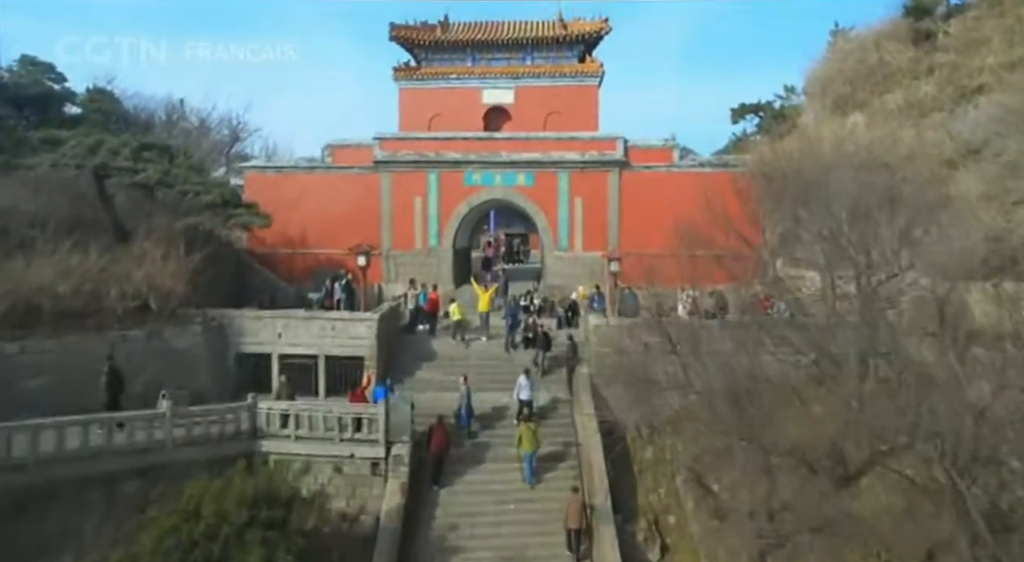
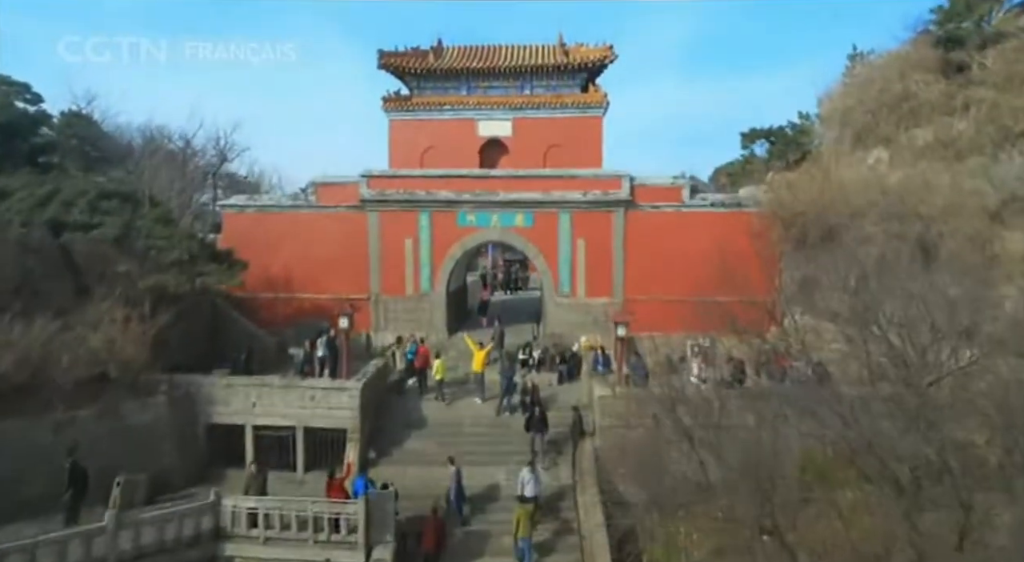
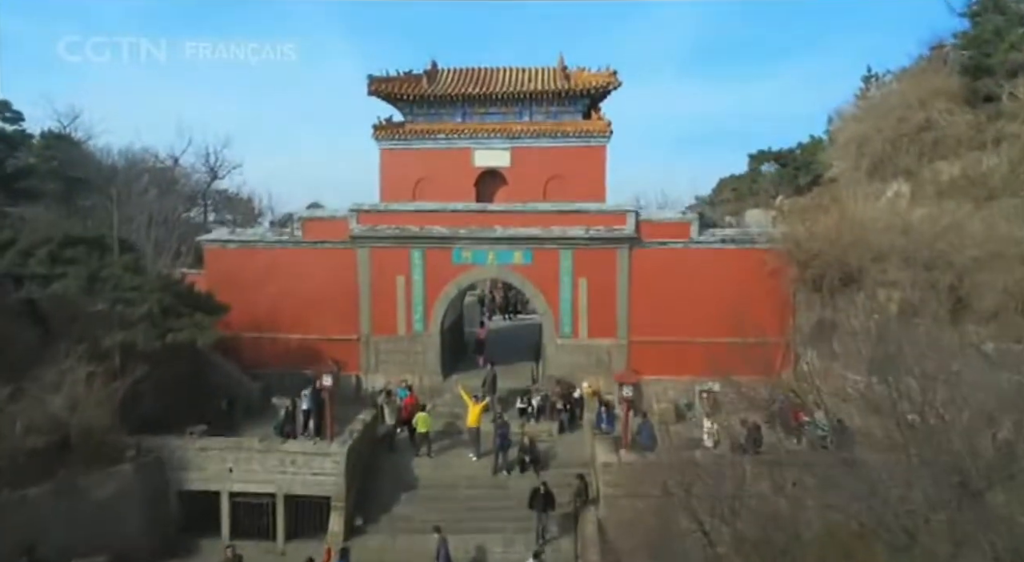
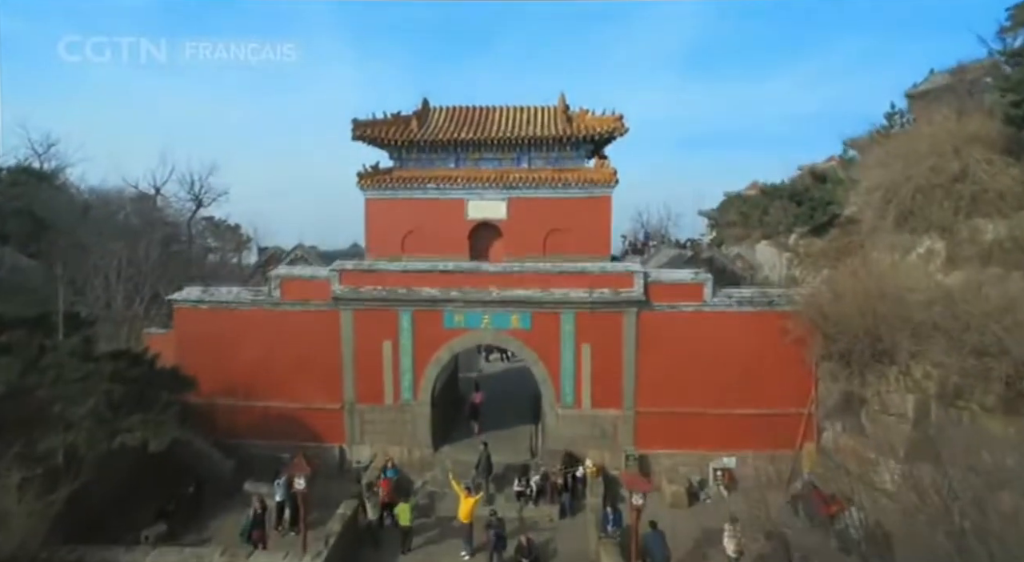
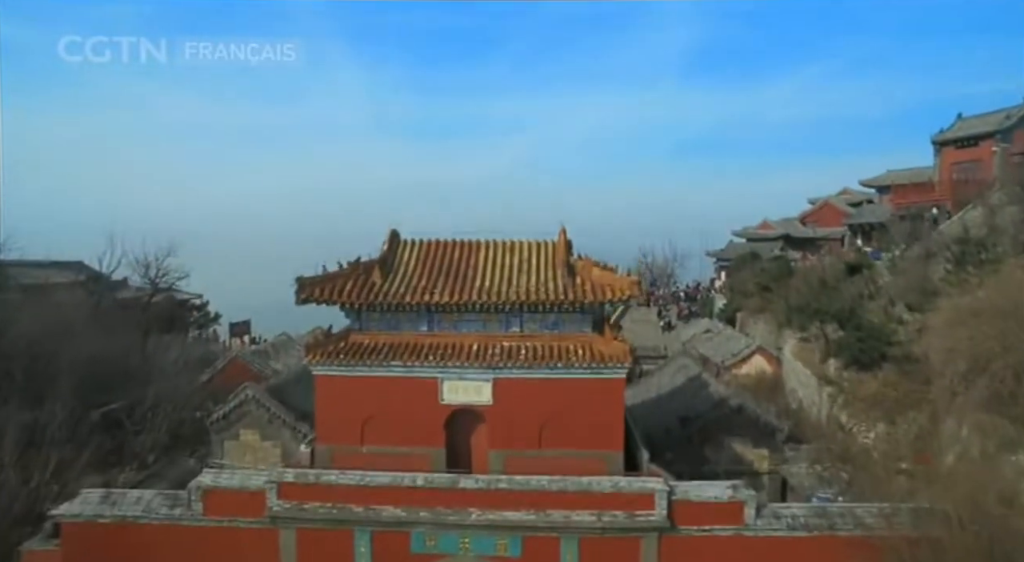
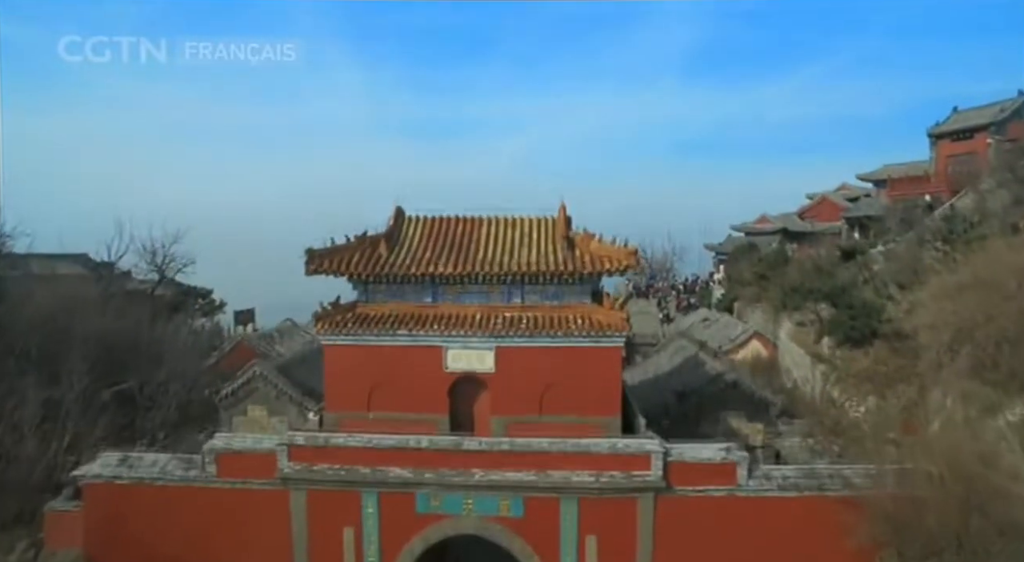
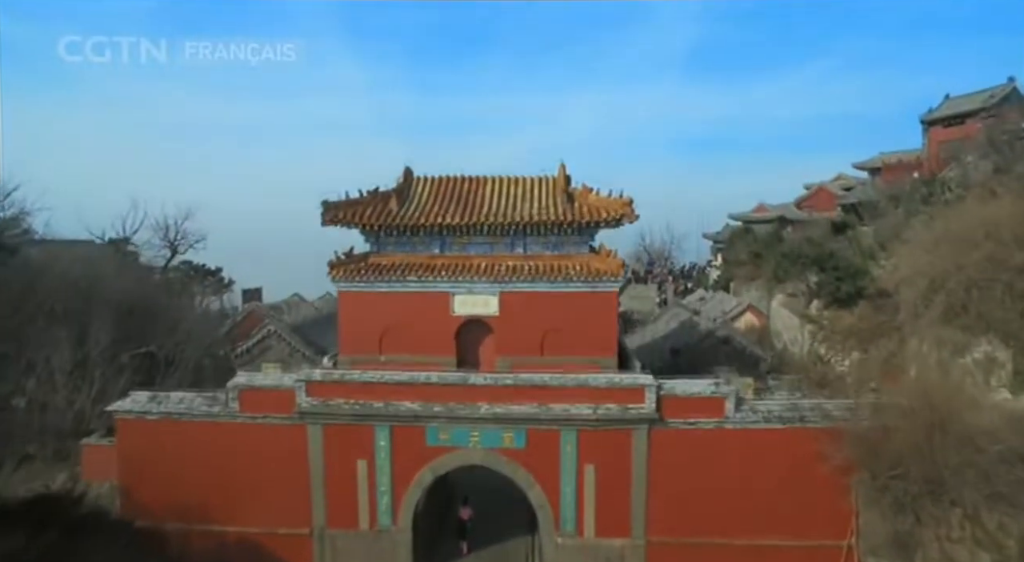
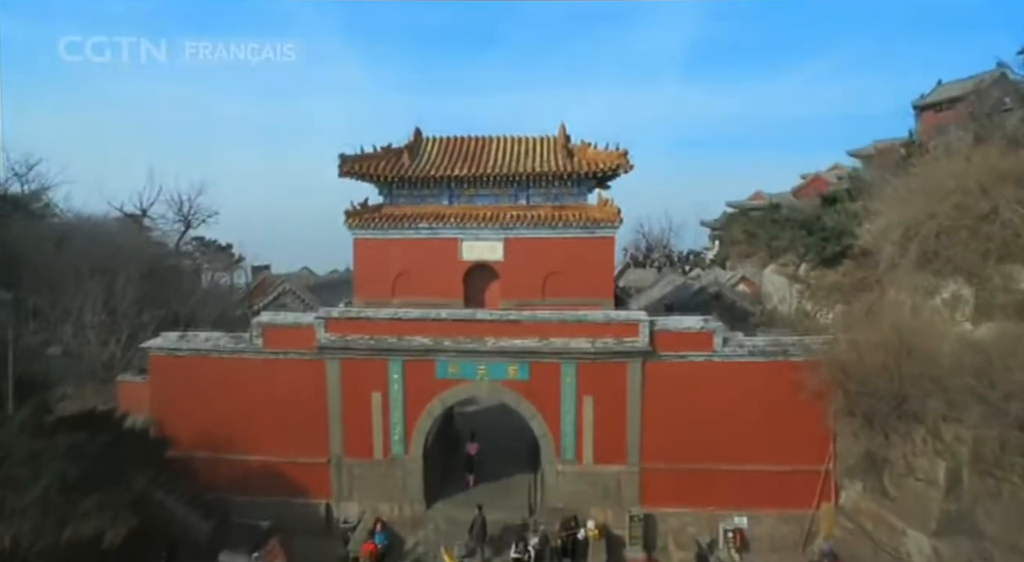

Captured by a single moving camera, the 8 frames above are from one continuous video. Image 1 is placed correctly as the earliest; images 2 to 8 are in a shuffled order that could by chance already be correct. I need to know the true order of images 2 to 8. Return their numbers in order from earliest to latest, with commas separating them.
2, 3, 4, 8, 7, 6, 5
